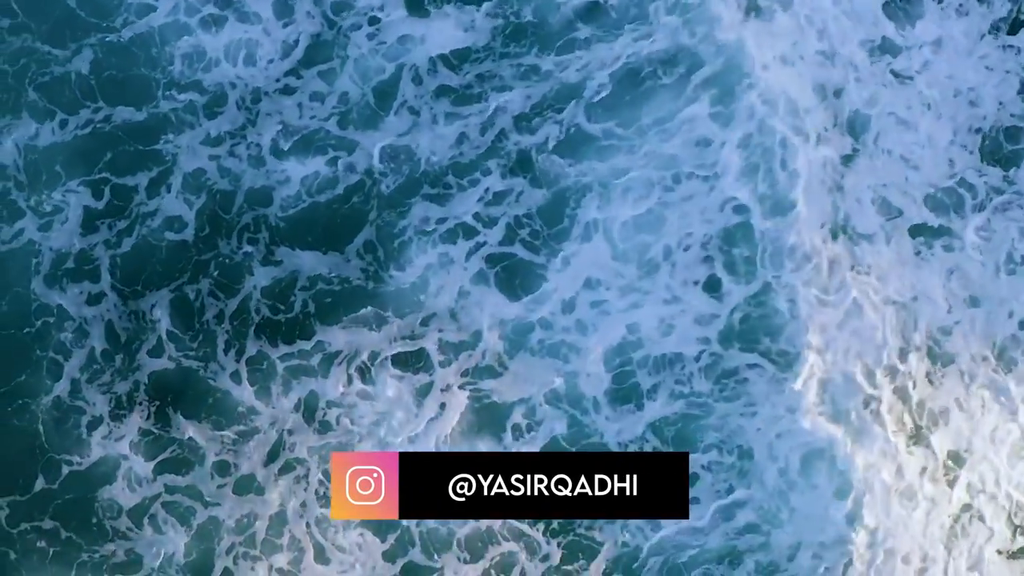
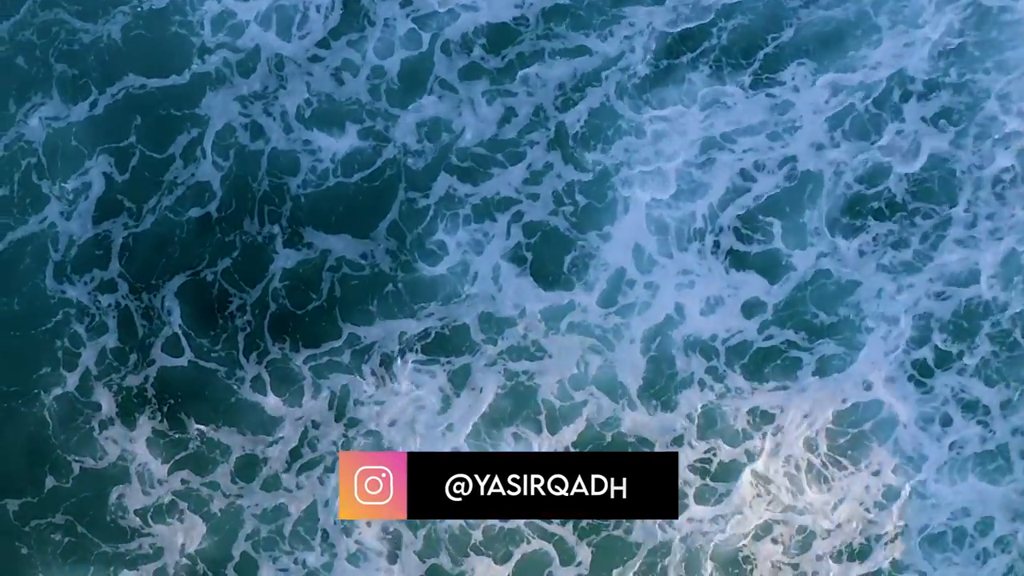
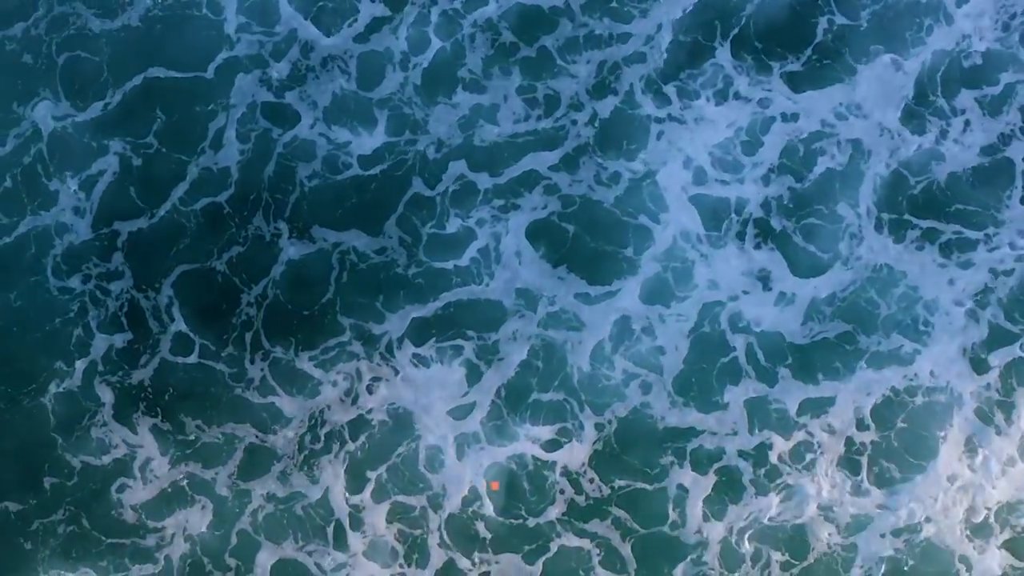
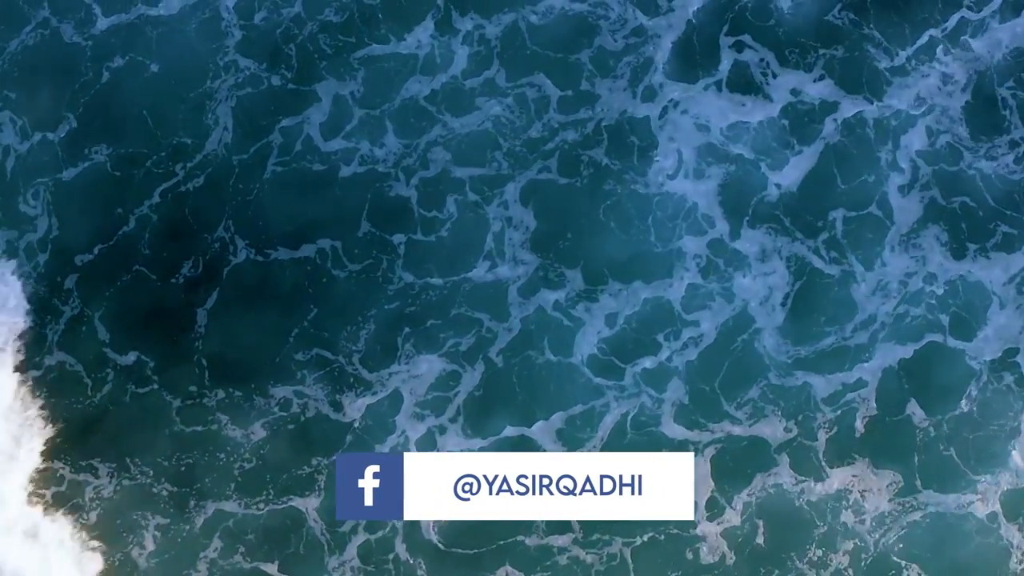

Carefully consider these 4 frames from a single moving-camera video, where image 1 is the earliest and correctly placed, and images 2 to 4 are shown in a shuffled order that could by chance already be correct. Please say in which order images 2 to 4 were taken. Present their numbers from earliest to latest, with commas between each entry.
2, 3, 4
